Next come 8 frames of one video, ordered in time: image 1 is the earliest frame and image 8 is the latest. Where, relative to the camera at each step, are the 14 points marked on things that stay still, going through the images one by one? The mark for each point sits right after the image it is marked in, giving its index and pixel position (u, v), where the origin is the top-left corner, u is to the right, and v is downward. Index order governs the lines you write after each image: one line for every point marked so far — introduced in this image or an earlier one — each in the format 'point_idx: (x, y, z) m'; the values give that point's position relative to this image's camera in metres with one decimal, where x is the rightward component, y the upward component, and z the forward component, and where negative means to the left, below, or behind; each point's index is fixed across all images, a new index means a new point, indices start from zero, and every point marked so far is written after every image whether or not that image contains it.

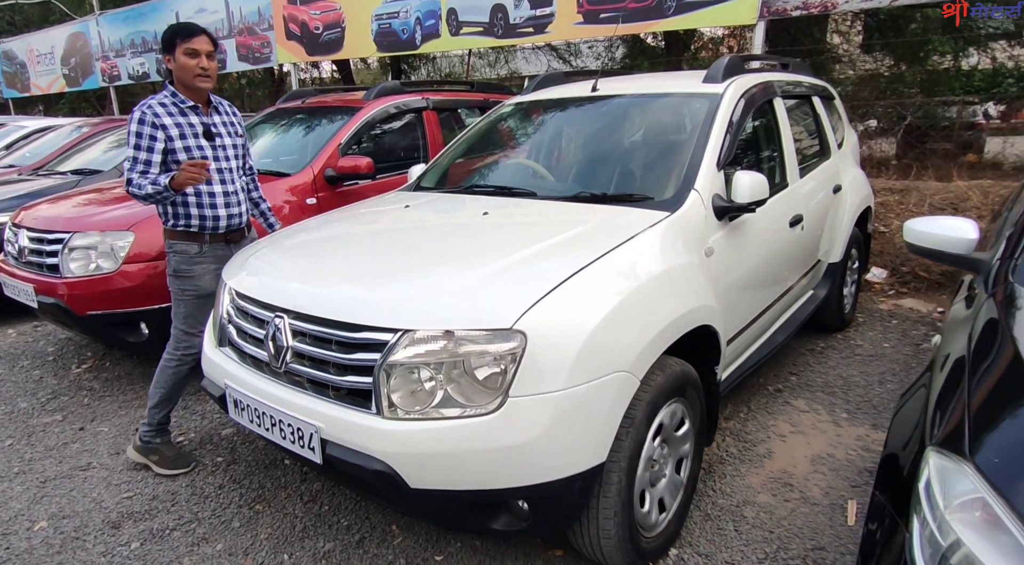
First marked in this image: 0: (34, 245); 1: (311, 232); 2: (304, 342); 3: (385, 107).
0: (-2.7, +0.2, +3.3) m
1: (-0.9, +0.2, +2.6) m
2: (-0.6, -0.2, +1.8) m
3: (-1.0, +1.3, +4.4) m
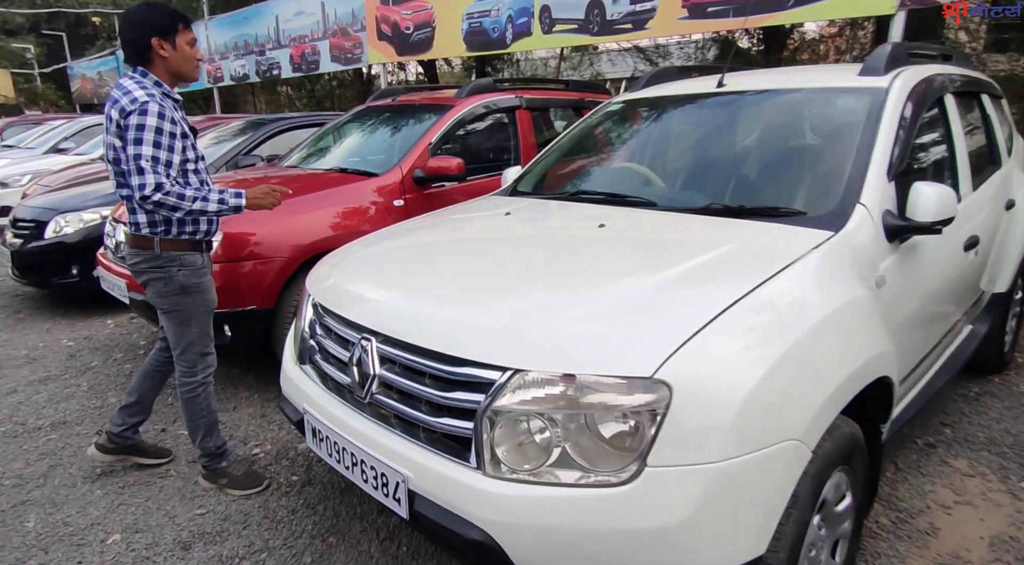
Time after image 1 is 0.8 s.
0: (-2.2, +0.2, +3.3) m
1: (-0.5, +0.2, +2.4) m
2: (-0.3, -0.2, +1.6) m
3: (-0.2, +1.3, +4.2) m
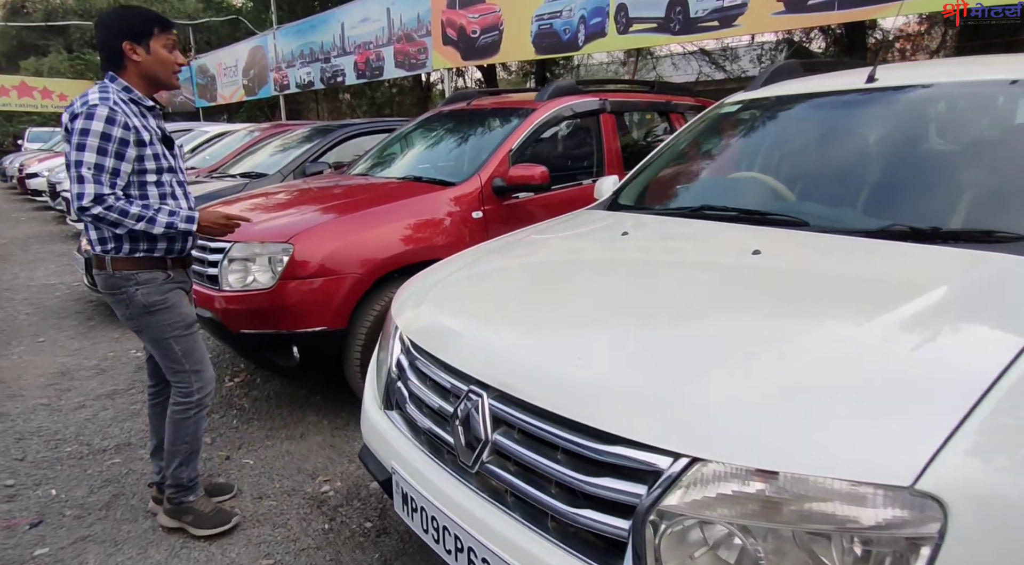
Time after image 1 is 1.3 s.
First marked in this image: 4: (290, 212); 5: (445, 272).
0: (-1.7, +0.2, +3.1) m
1: (-0.1, +0.1, +2.1) m
2: (0.0, -0.3, +1.2) m
3: (+0.3, +1.2, +3.9) m
4: (-1.2, +0.4, +3.1) m
5: (-0.2, 0.0, +2.1) m
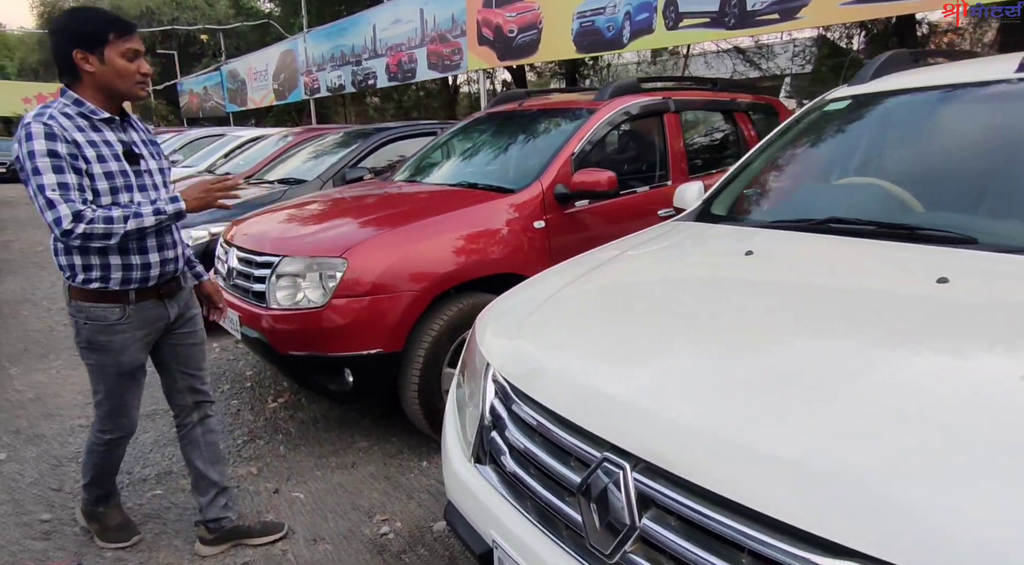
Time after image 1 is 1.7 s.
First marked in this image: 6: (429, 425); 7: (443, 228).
0: (-1.4, +0.1, +2.9) m
1: (+0.2, 0.0, +1.8) m
2: (+0.3, -0.4, +1.0) m
3: (+0.7, +1.1, +3.6) m
4: (-0.9, +0.3, +2.9) m
5: (+0.1, 0.0, +1.8) m
6: (-0.4, -0.7, +2.8) m
7: (-0.3, +0.3, +2.8) m
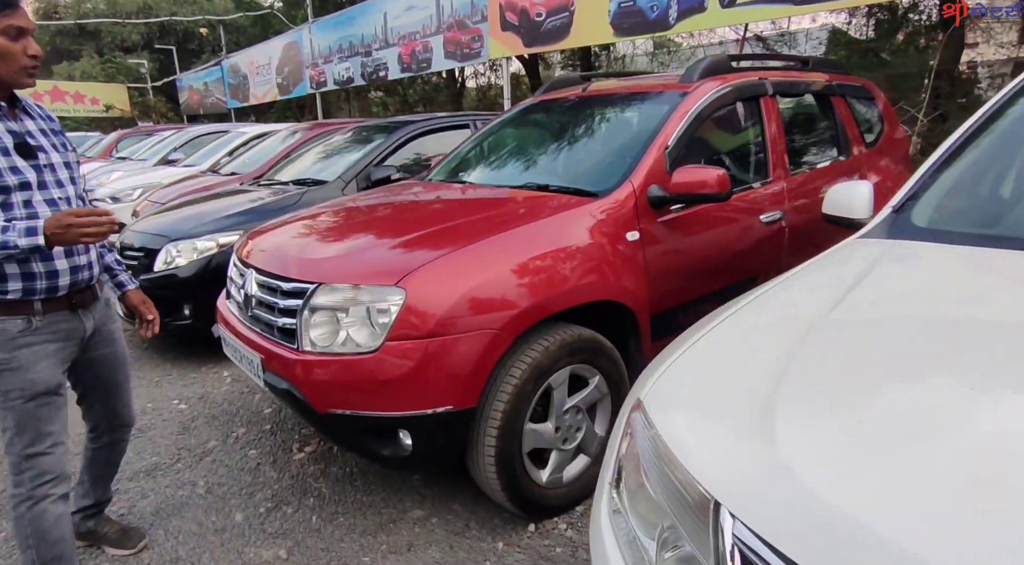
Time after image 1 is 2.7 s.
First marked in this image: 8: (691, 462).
0: (-1.0, 0.0, +2.3) m
1: (+0.6, -0.1, +1.2) m
2: (+0.6, -0.5, +0.4) m
3: (+1.0, +1.0, +3.0) m
4: (-0.5, +0.2, +2.3) m
5: (+0.4, -0.2, +1.2) m
6: (0.0, -0.8, +2.2) m
7: (0.0, +0.1, +2.2) m
8: (+0.3, -0.3, +1.0) m
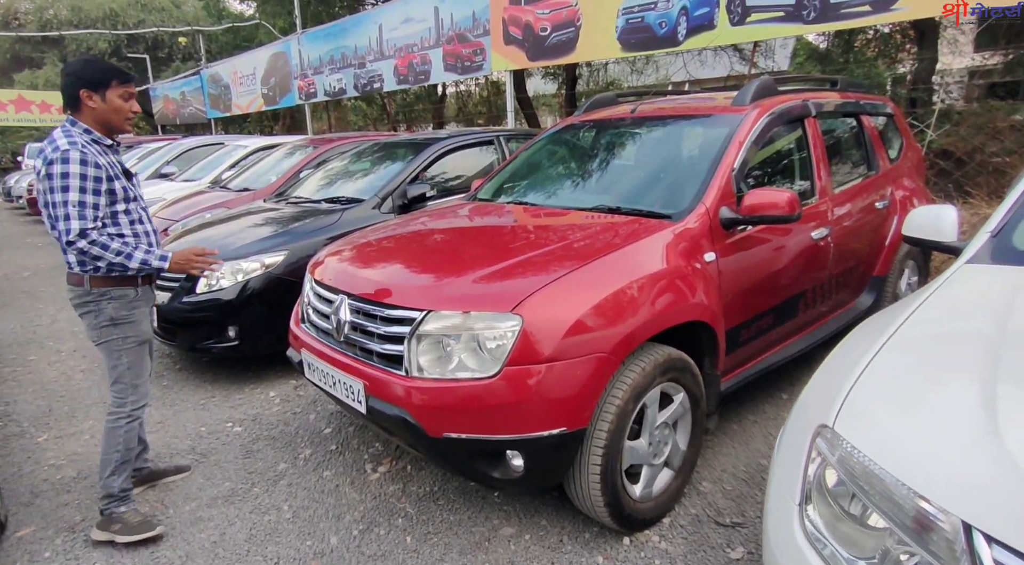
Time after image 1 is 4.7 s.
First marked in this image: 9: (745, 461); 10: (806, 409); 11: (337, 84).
0: (-0.6, -0.2, +2.4) m
1: (+1.0, -0.2, +1.3) m
2: (+1.1, -0.6, +0.5) m
3: (+1.4, +0.9, +3.1) m
4: (-0.1, +0.1, +2.4) m
5: (+0.9, -0.2, +1.3) m
6: (+0.4, -0.9, +2.3) m
7: (+0.4, +0.1, +2.3) m
8: (+0.8, -0.4, +1.1) m
9: (+1.1, -0.9, +2.8) m
10: (+0.8, -0.3, +1.5) m
11: (-3.6, +4.1, +11.9) m
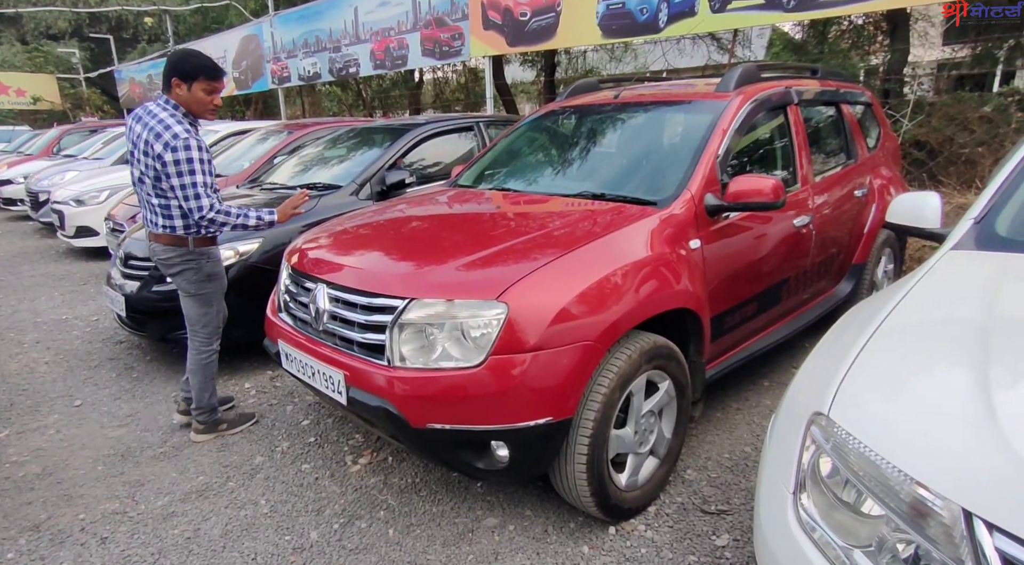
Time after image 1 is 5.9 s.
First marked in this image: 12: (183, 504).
0: (-0.7, -0.1, +2.3) m
1: (+1.0, -0.1, +1.3) m
2: (+1.1, -0.6, +0.5) m
3: (+1.3, +1.0, +3.1) m
4: (-0.2, +0.1, +2.3) m
5: (+0.8, -0.2, +1.3) m
6: (+0.3, -0.8, +2.2) m
7: (+0.3, +0.1, +2.3) m
8: (+0.7, -0.3, +1.0) m
9: (+1.1, -0.8, +2.8) m
10: (+0.7, -0.3, +1.5) m
11: (-4.0, +4.3, +11.7) m
12: (-1.4, -1.0, +2.6) m
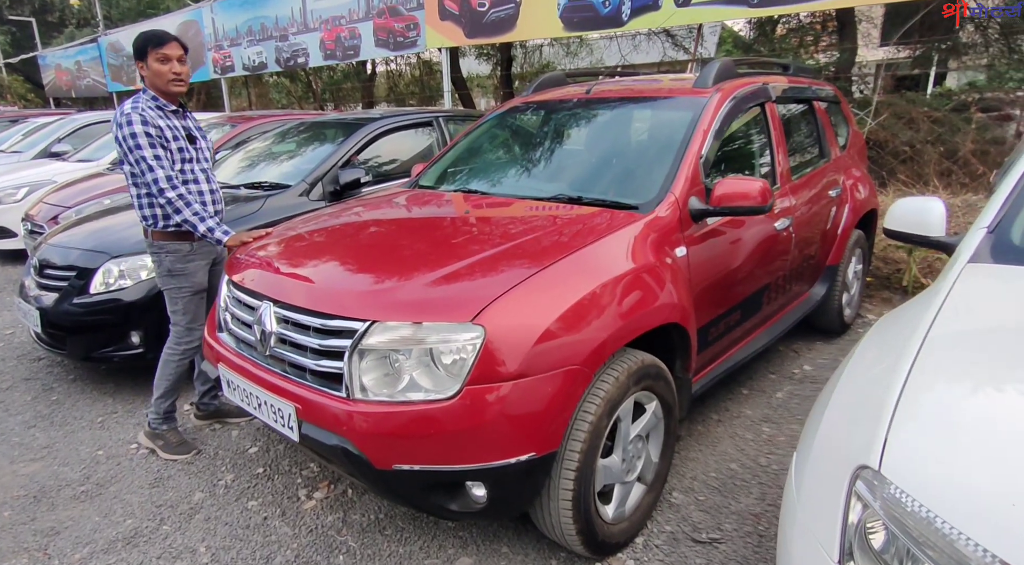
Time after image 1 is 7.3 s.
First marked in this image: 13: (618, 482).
0: (-0.8, -0.2, +2.0) m
1: (+1.0, -0.2, +1.2) m
2: (+1.2, -0.6, +0.3) m
3: (+1.1, +0.9, +3.0) m
4: (-0.3, +0.1, +2.1) m
5: (+0.8, -0.3, +1.1) m
6: (+0.2, -0.9, +2.0) m
7: (+0.3, +0.1, +2.0) m
8: (+0.7, -0.4, +0.9) m
9: (+0.9, -0.8, +2.7) m
10: (+0.7, -0.3, +1.3) m
11: (-4.9, +4.3, +11.0) m
12: (-1.5, -1.0, +2.2) m
13: (+0.4, -0.7, +2.1) m
